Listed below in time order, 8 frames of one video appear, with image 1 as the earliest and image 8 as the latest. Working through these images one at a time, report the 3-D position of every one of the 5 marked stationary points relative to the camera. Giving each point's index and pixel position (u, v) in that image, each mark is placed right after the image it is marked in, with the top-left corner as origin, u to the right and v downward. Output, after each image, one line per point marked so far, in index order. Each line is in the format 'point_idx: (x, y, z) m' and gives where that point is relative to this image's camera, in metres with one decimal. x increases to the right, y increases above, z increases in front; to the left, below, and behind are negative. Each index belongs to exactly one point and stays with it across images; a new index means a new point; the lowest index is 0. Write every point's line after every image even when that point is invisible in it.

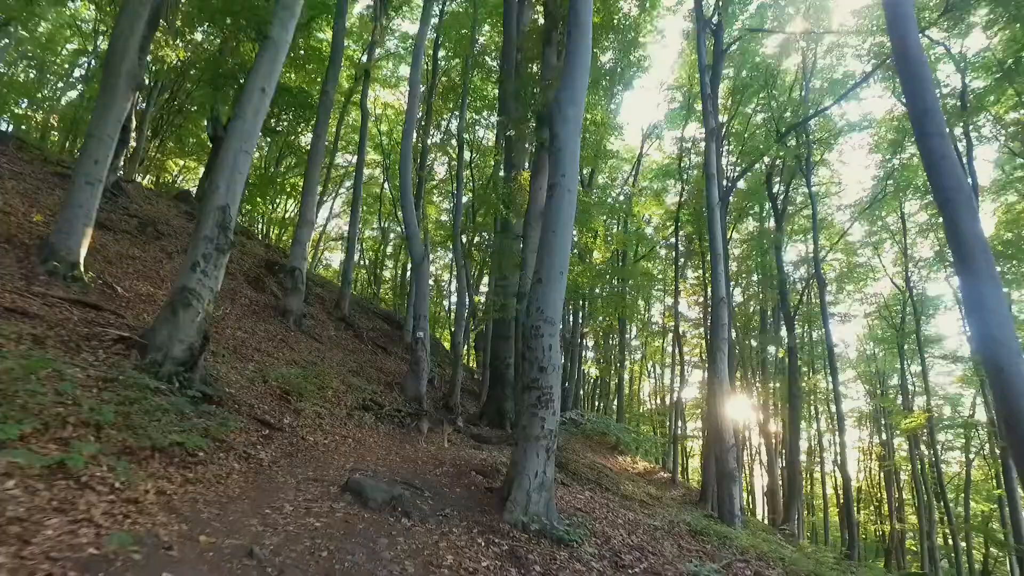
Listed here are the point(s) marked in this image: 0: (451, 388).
0: (-1.2, -2.0, +11.8) m
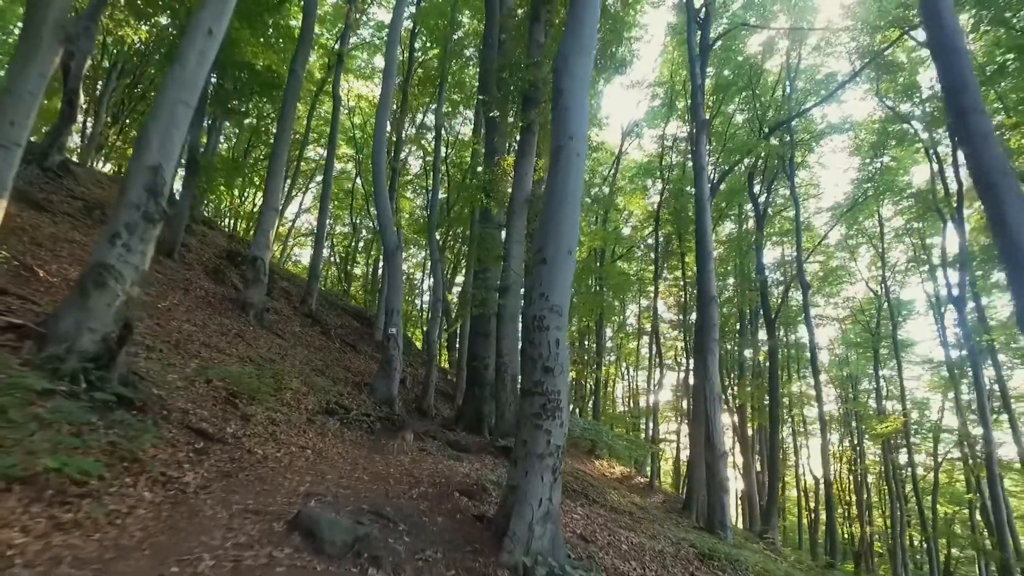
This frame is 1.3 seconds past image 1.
0: (-1.6, -1.9, +11.1) m
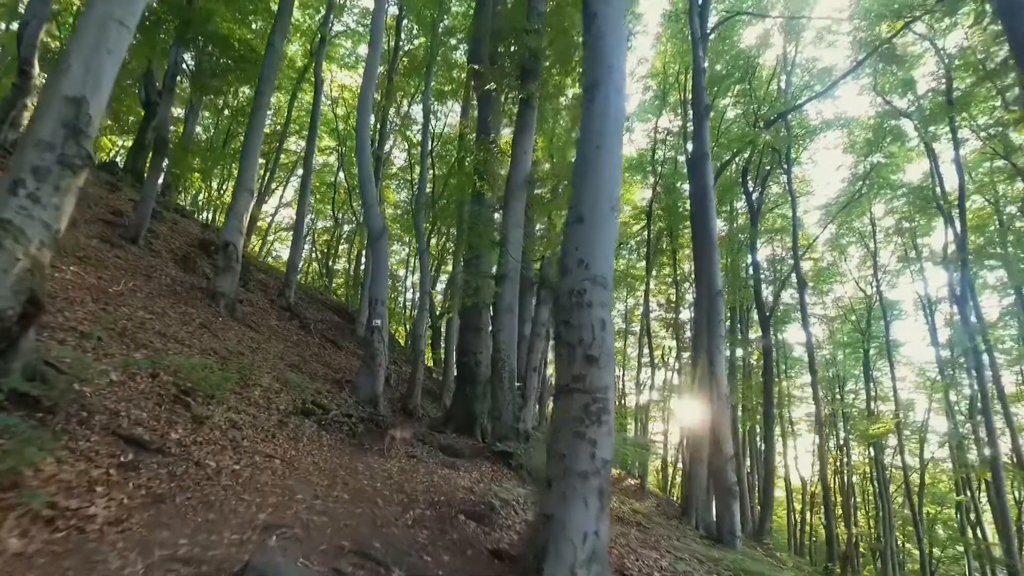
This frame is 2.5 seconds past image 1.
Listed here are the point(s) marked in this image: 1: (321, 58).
0: (-1.8, -1.8, +10.5) m
1: (-5.5, +6.5, +17.0) m
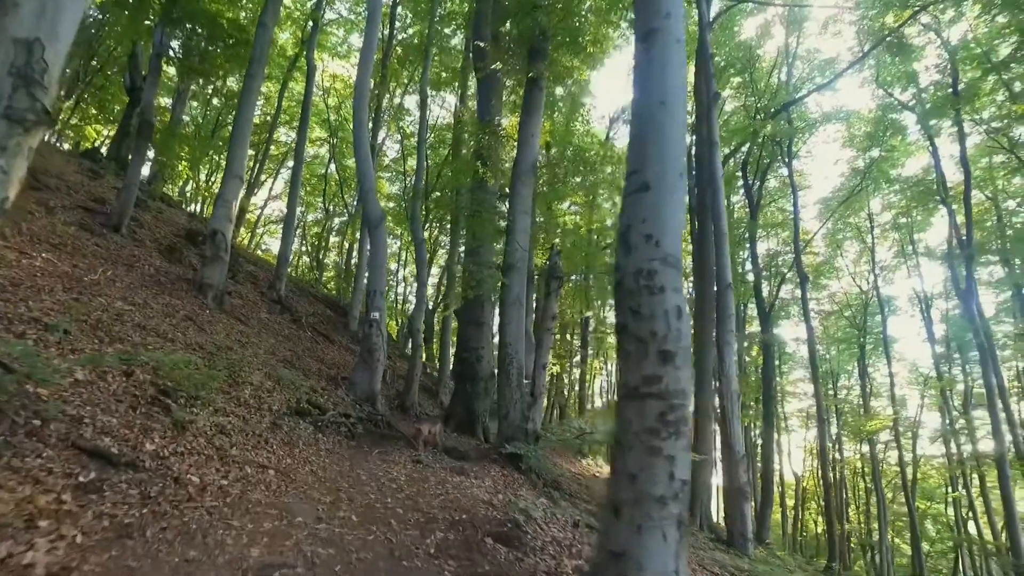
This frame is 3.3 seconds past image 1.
0: (-1.8, -1.6, +10.1) m
1: (-5.6, +6.7, +16.4) m
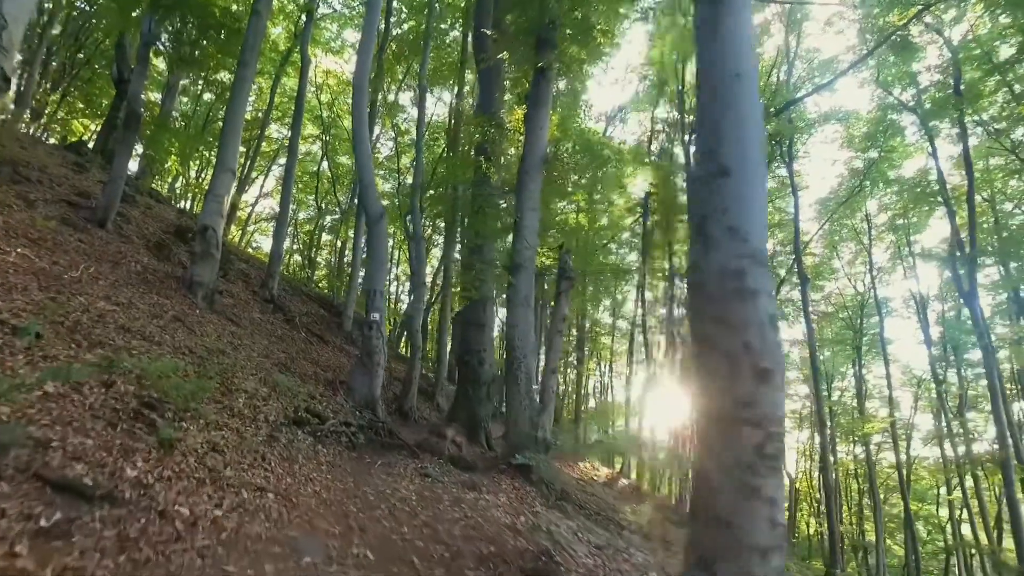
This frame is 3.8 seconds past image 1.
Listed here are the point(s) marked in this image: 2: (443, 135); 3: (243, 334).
0: (-1.8, -1.6, +9.8) m
1: (-5.6, +6.8, +16.1) m
2: (-2.0, +4.4, +16.9) m
3: (-4.4, -0.8, +9.5) m
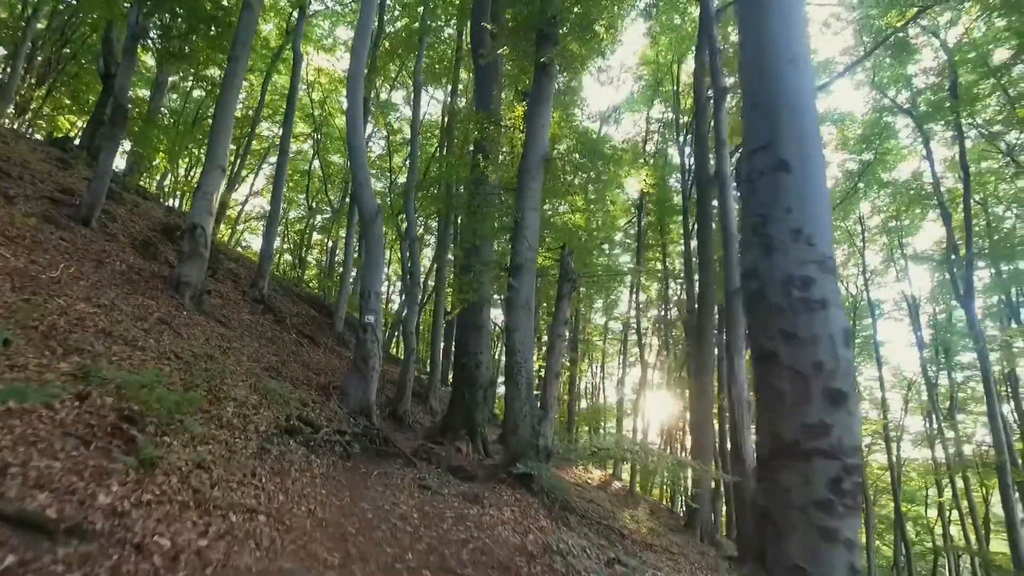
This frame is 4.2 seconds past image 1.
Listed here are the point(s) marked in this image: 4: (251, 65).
0: (-1.9, -1.7, +9.6) m
1: (-5.7, +6.8, +15.8) m
2: (-2.1, +4.4, +16.7) m
3: (-4.4, -0.8, +9.2) m
4: (-8.9, +7.6, +19.9) m
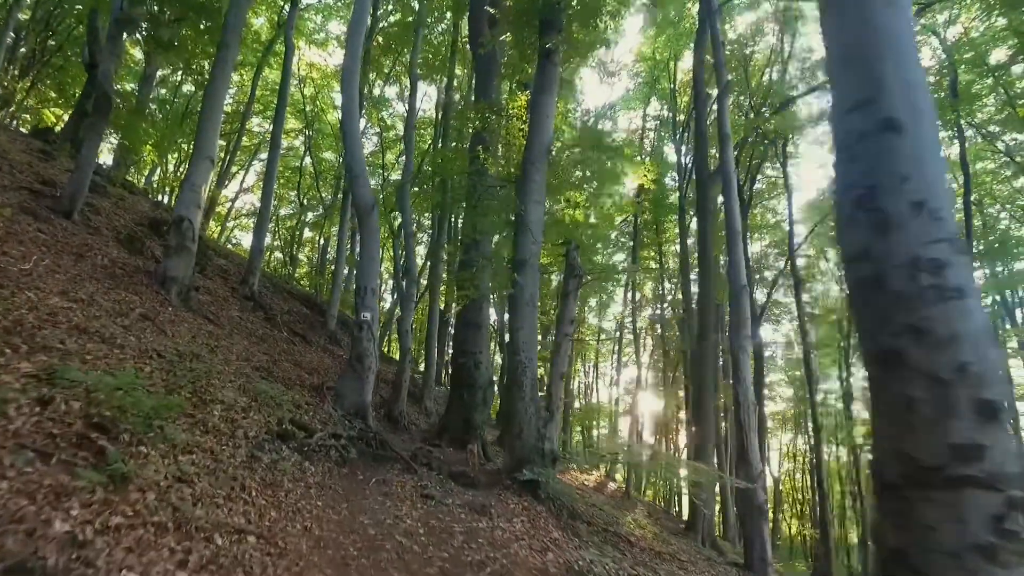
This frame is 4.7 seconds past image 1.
0: (-1.9, -1.6, +9.3) m
1: (-5.8, +6.8, +15.5) m
2: (-2.2, +4.4, +16.4) m
3: (-4.4, -0.7, +8.9) m
4: (-9.0, +7.7, +19.5) m
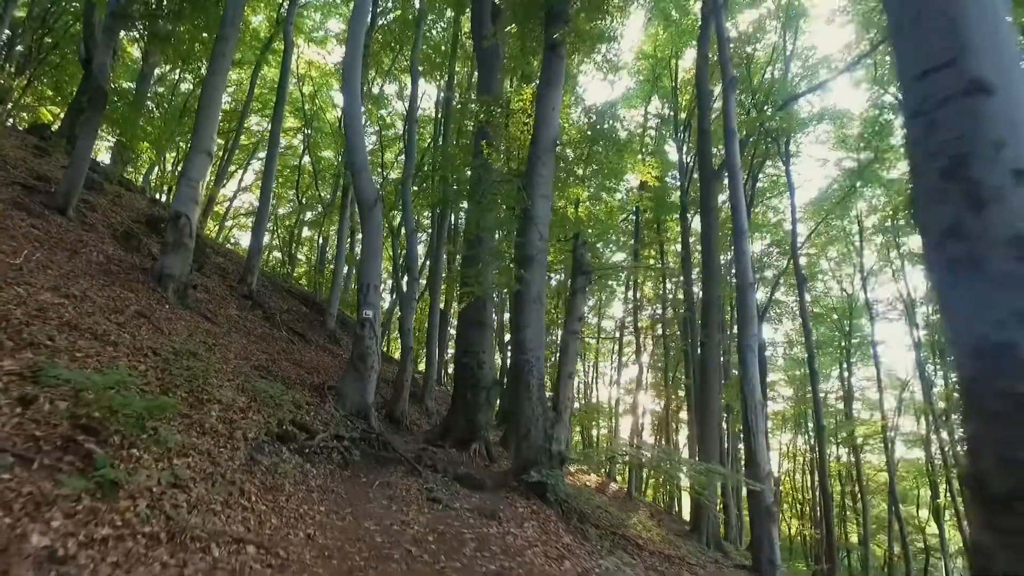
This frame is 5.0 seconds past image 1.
0: (-1.8, -1.6, +9.2) m
1: (-5.8, +6.9, +15.3) m
2: (-2.2, +4.5, +16.2) m
3: (-4.4, -0.7, +8.8) m
4: (-9.0, +7.7, +19.4) m
